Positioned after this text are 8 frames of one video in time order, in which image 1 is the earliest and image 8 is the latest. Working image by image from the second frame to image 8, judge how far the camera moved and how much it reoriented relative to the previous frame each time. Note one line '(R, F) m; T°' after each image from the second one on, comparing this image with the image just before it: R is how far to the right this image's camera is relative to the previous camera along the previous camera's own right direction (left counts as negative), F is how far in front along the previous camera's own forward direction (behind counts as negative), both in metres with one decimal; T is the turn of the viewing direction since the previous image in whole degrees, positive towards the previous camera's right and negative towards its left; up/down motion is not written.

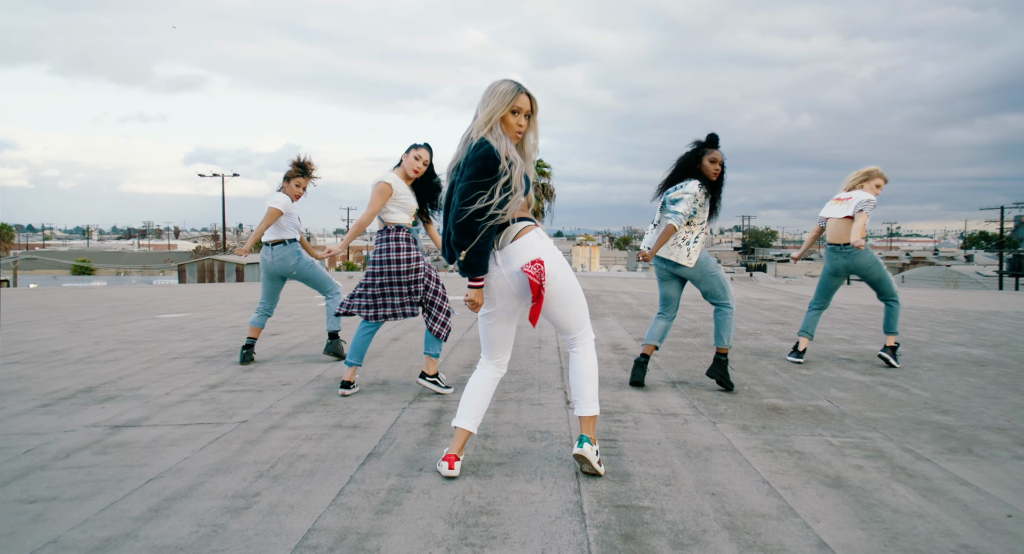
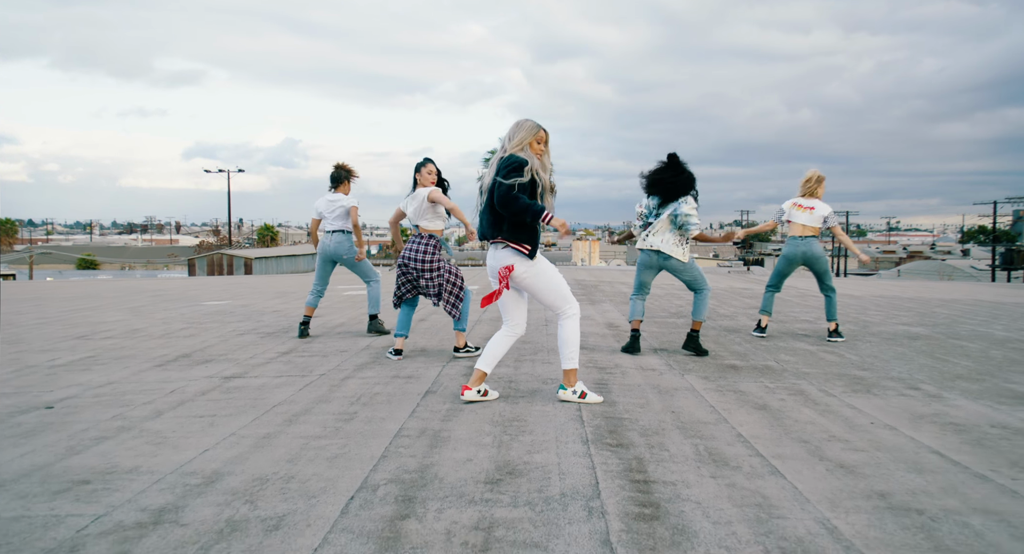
(-0.1, -1.1) m; 0°
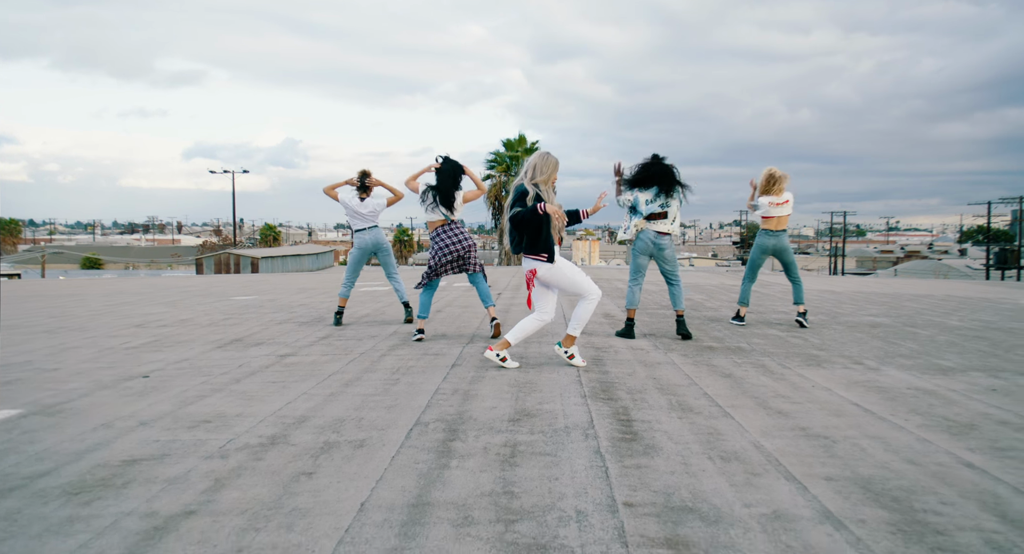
(-0.1, -0.8) m; 0°
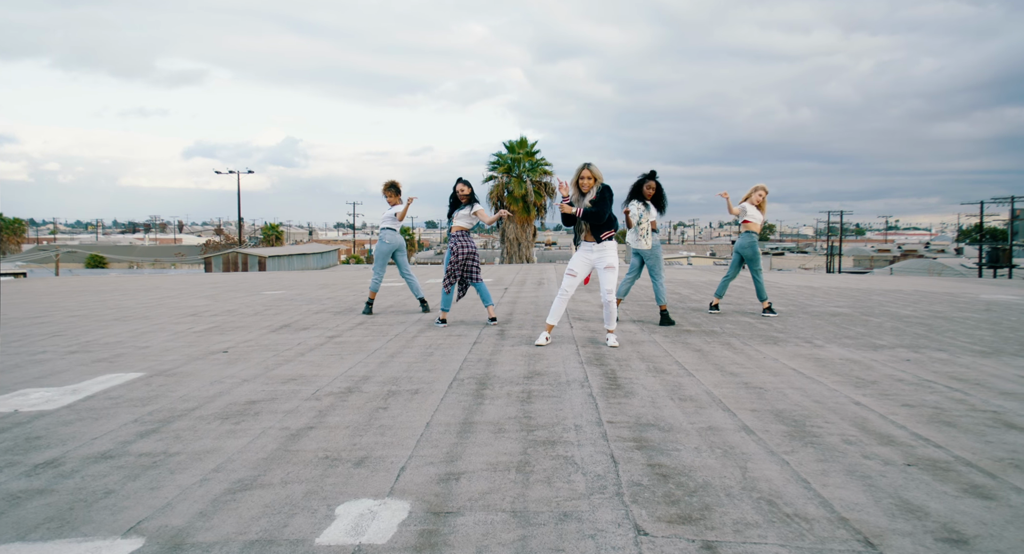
(-0.1, -1.1) m; 0°
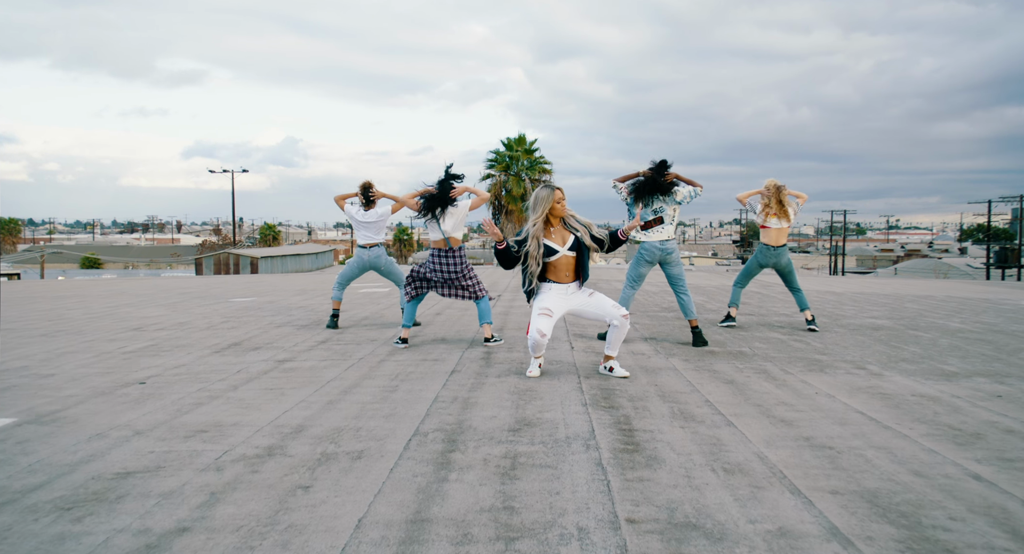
(+0.1, +1.1) m; 0°
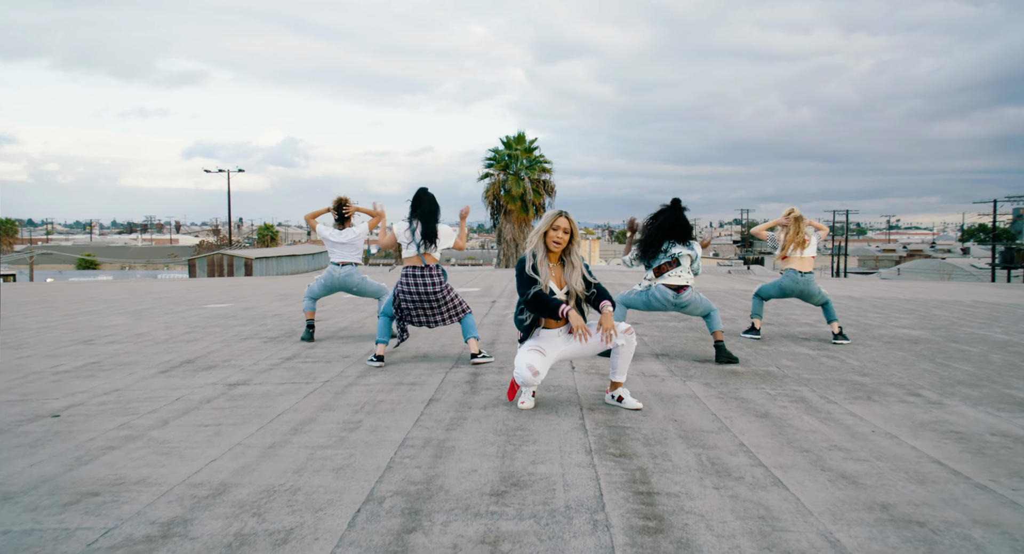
(+0.1, +0.8) m; 0°
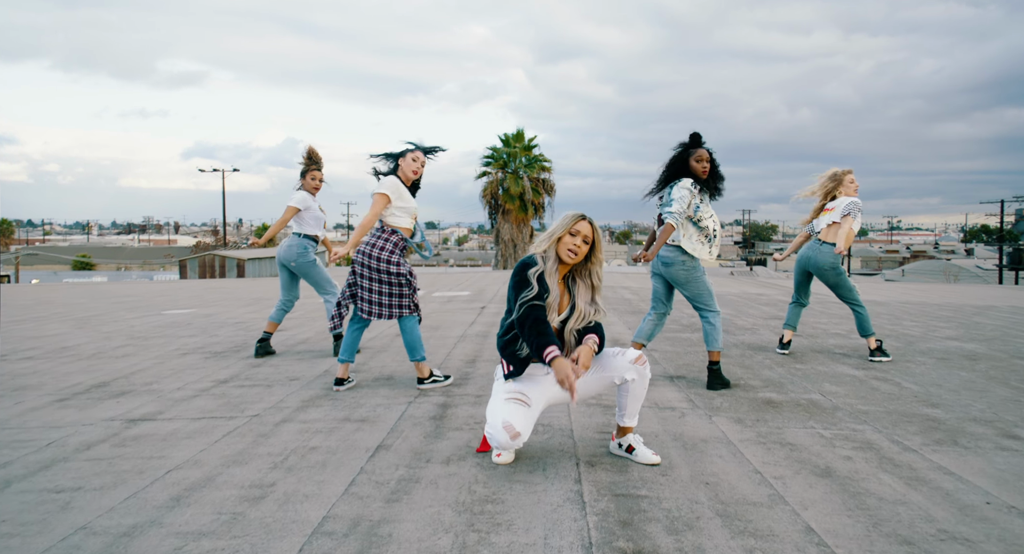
(+0.1, +1.0) m; 0°
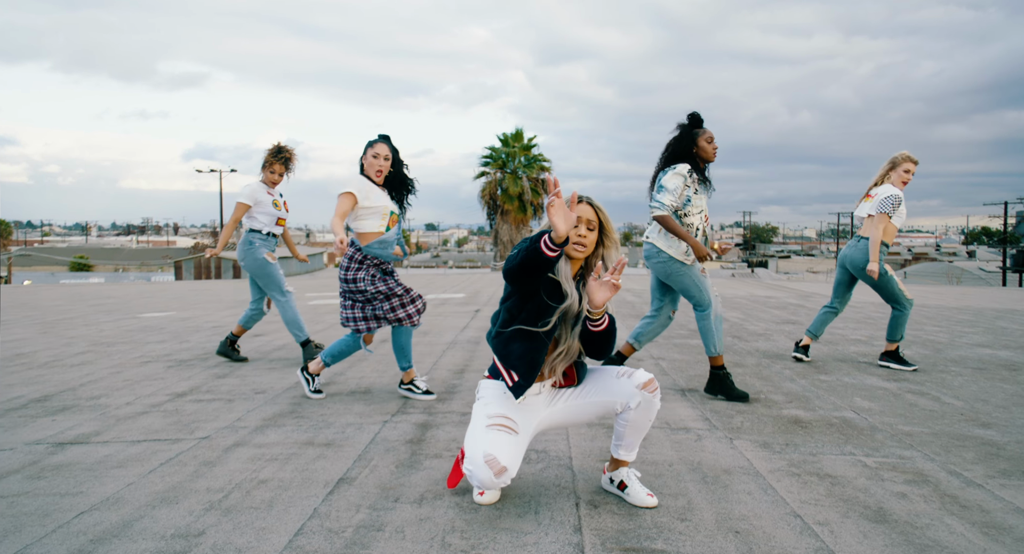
(+0.1, +0.5) m; 0°
